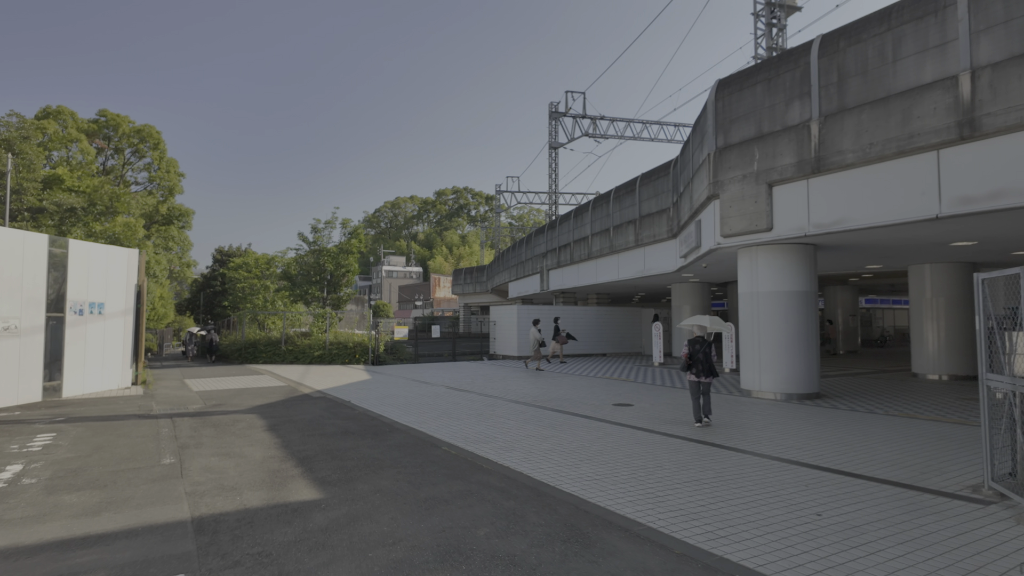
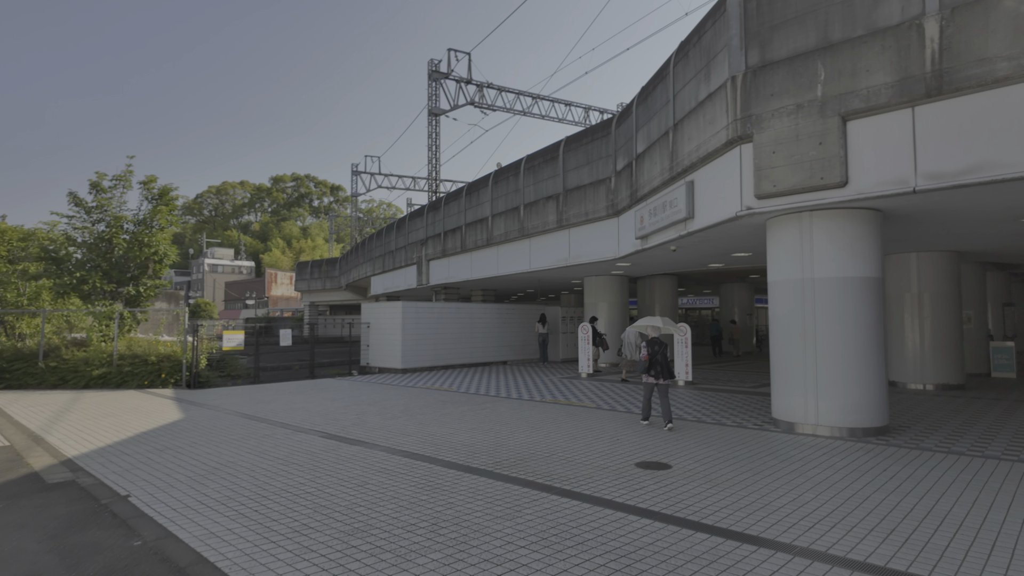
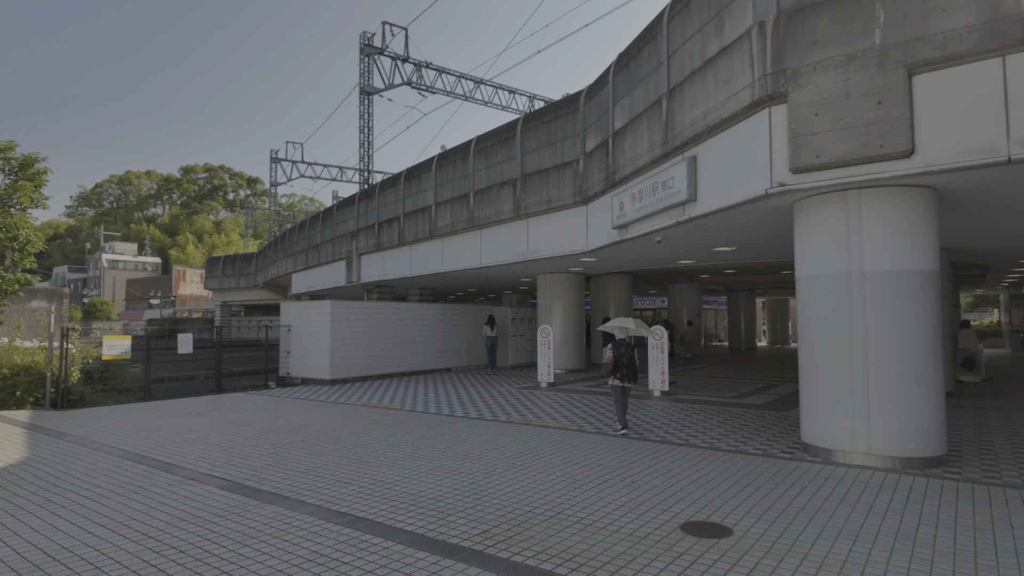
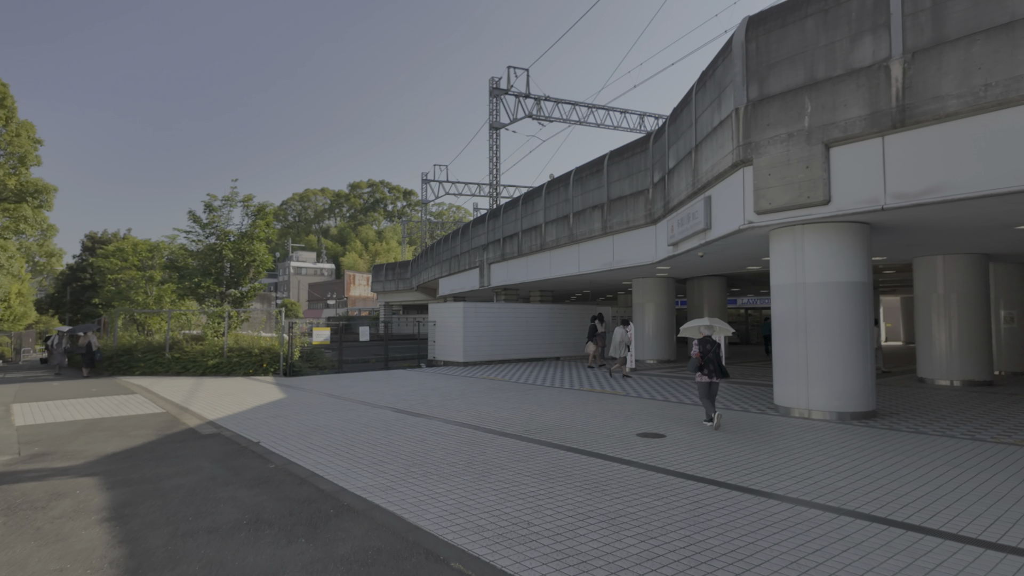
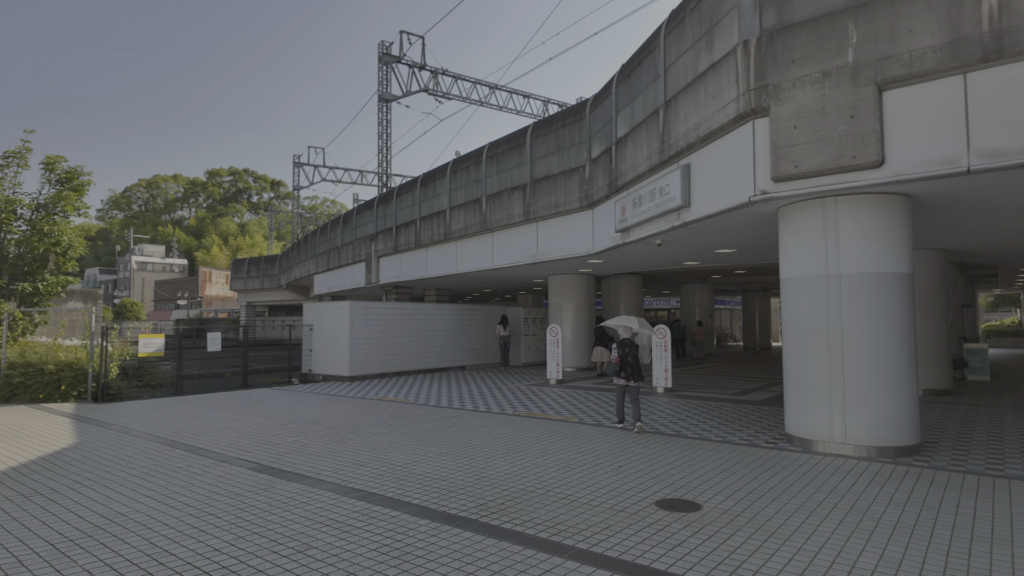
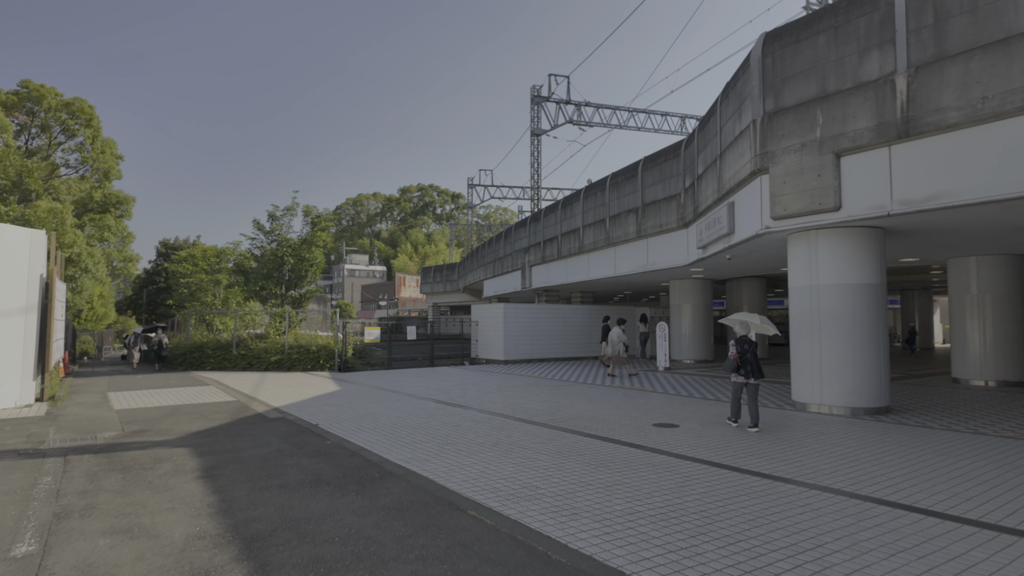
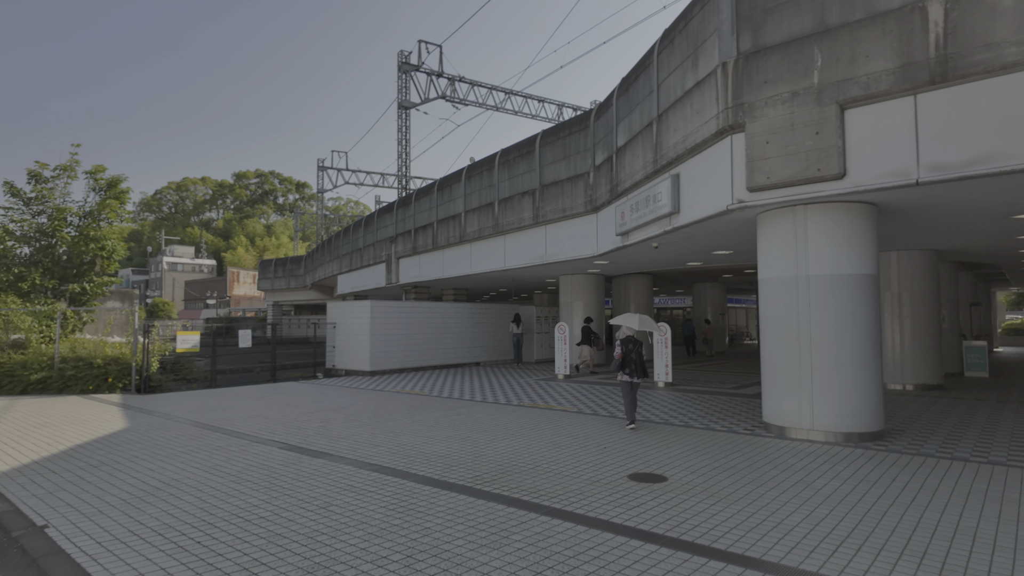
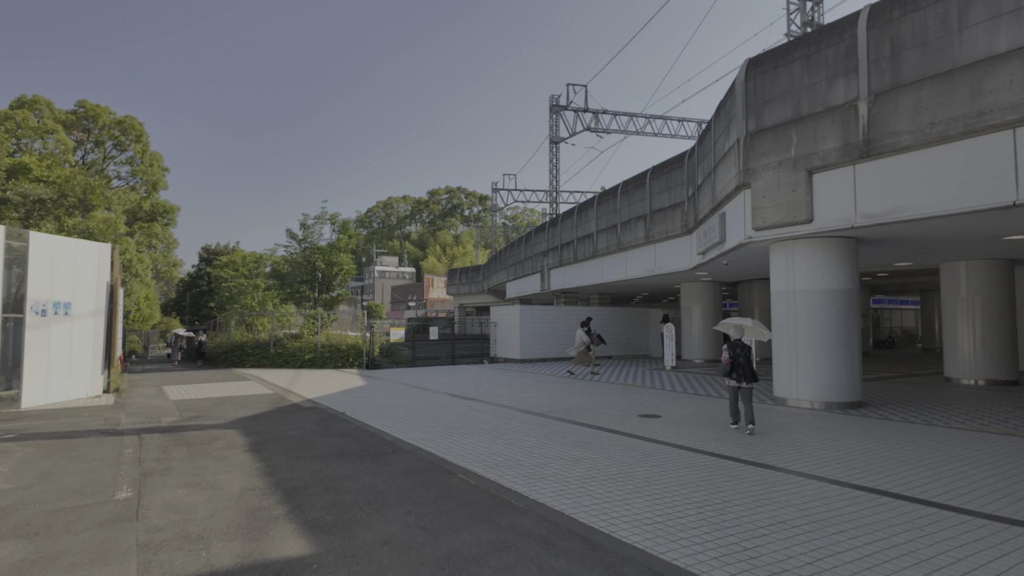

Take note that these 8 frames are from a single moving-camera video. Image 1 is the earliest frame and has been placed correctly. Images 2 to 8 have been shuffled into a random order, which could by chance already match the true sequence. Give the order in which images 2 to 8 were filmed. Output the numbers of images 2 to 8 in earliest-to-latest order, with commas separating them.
8, 6, 4, 2, 7, 5, 3
